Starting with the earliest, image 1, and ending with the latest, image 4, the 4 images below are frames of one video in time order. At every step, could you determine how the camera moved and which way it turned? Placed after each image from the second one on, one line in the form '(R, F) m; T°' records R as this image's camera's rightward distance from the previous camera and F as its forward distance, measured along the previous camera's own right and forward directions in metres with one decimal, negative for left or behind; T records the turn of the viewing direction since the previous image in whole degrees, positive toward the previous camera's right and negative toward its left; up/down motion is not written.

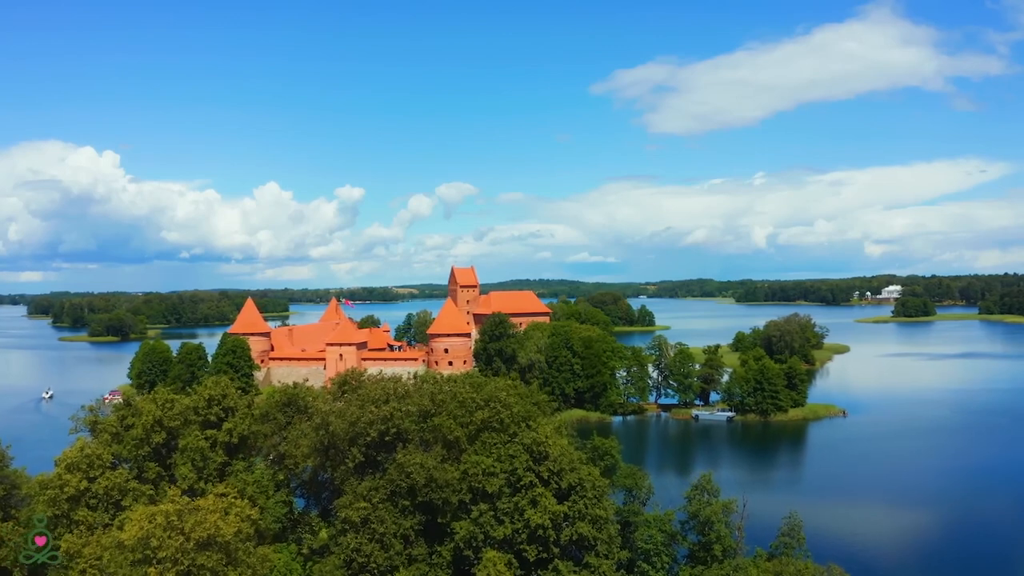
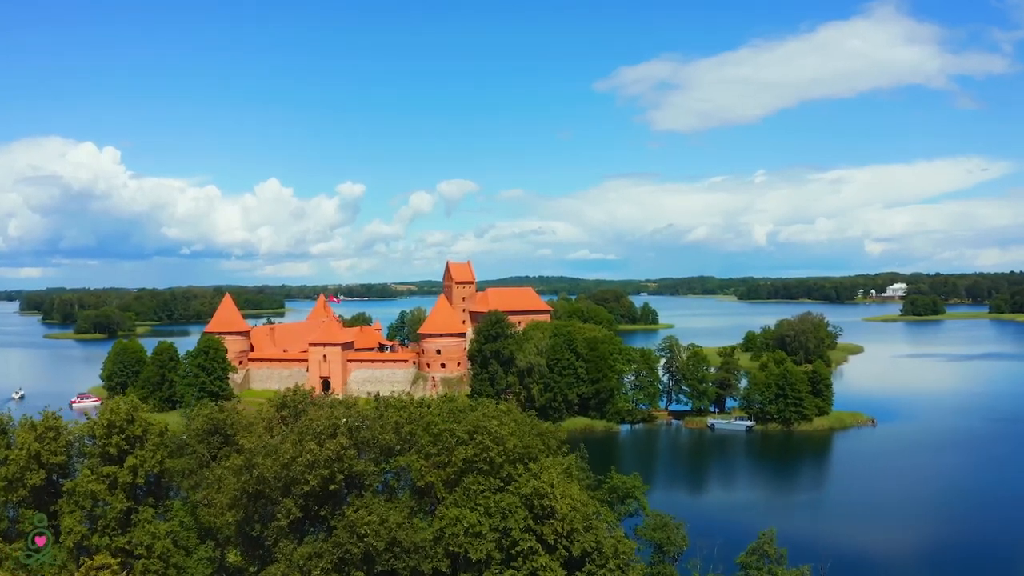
(+0.1, +4.5) m; 0°
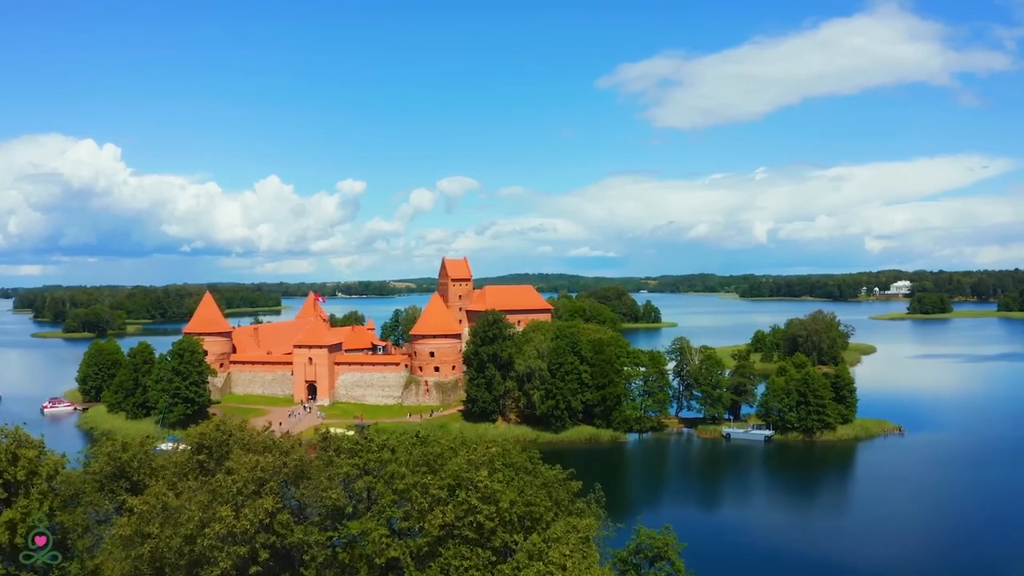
(+0.1, +3.5) m; 0°
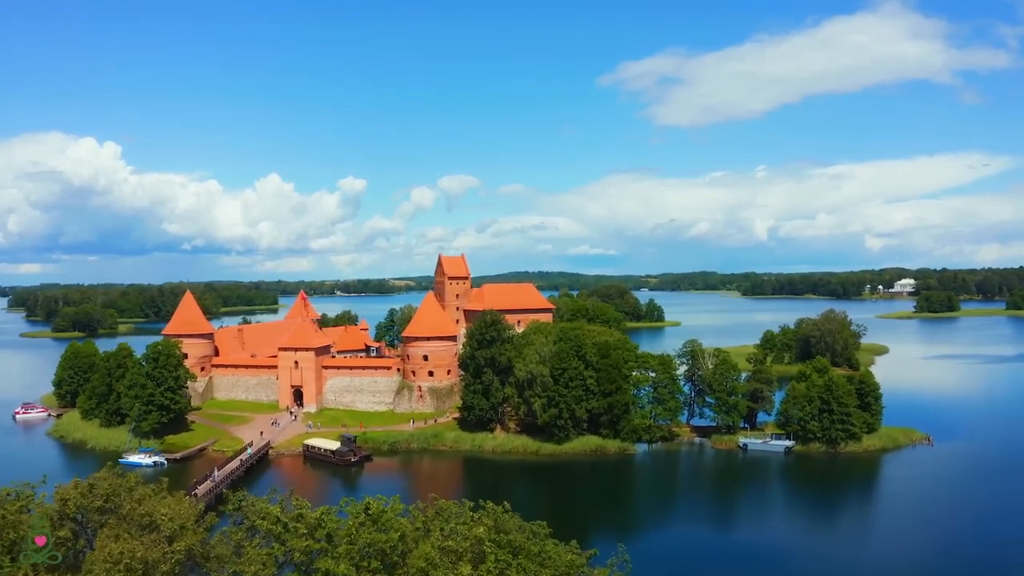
(0.0, +3.1) m; 0°
